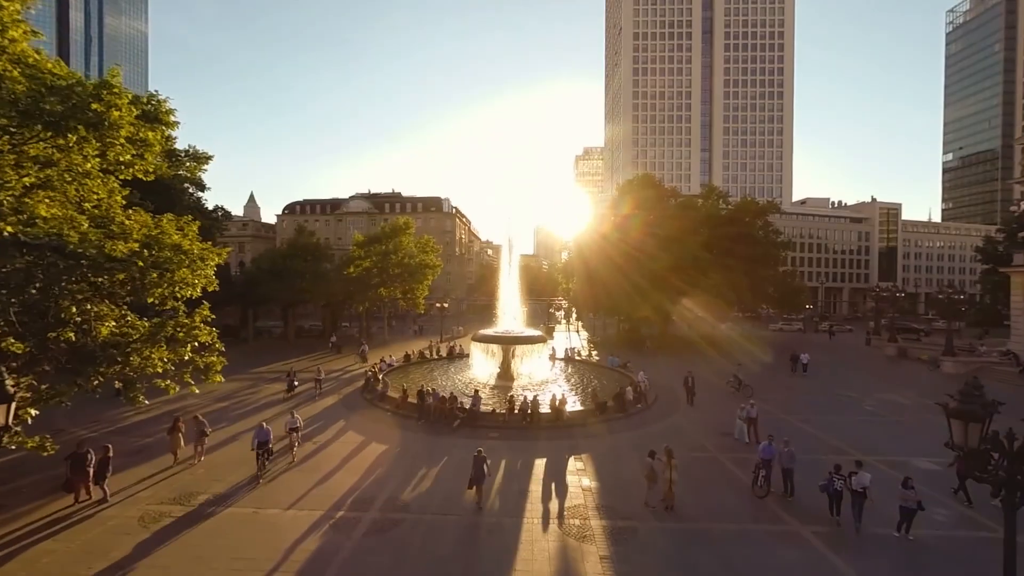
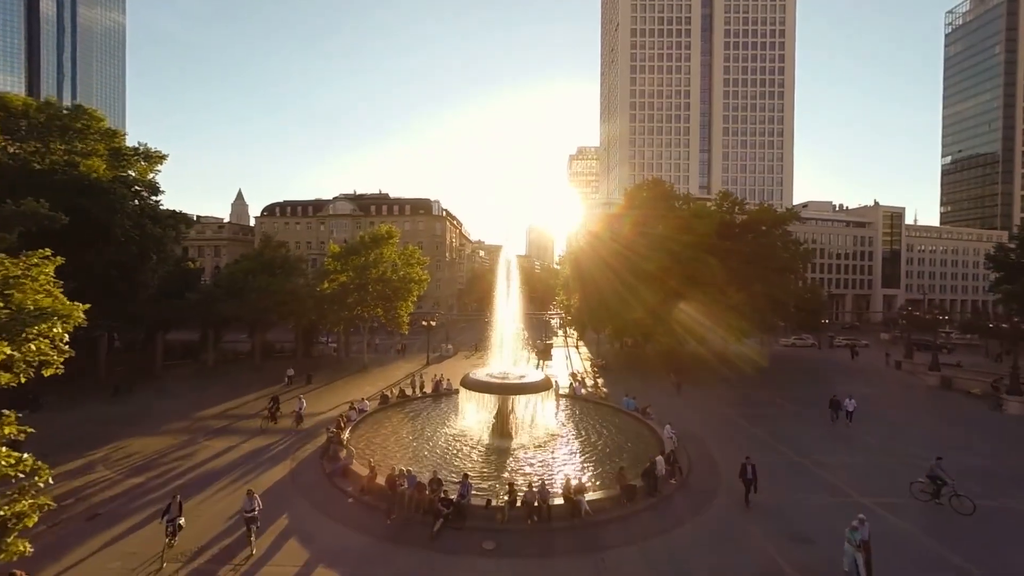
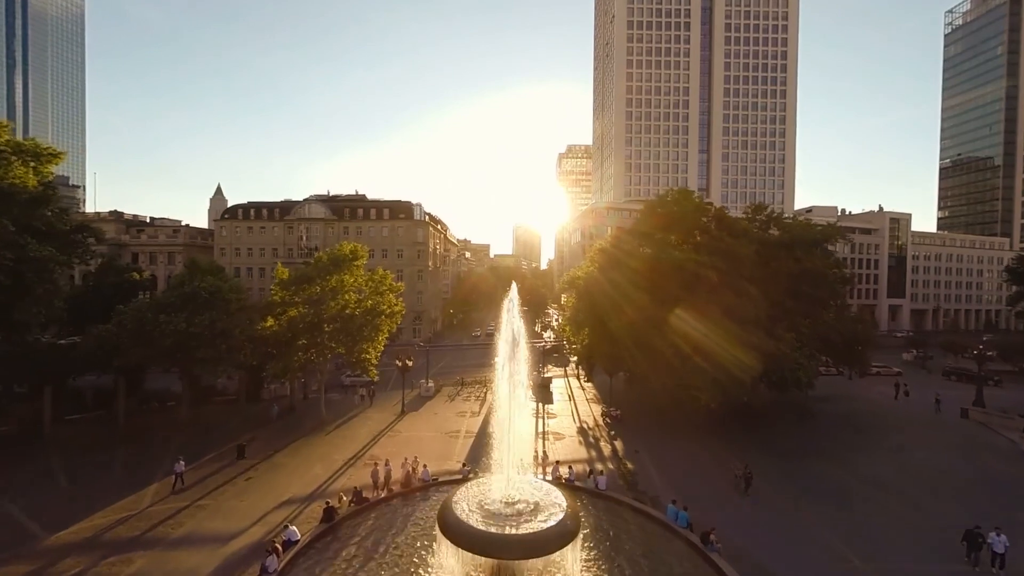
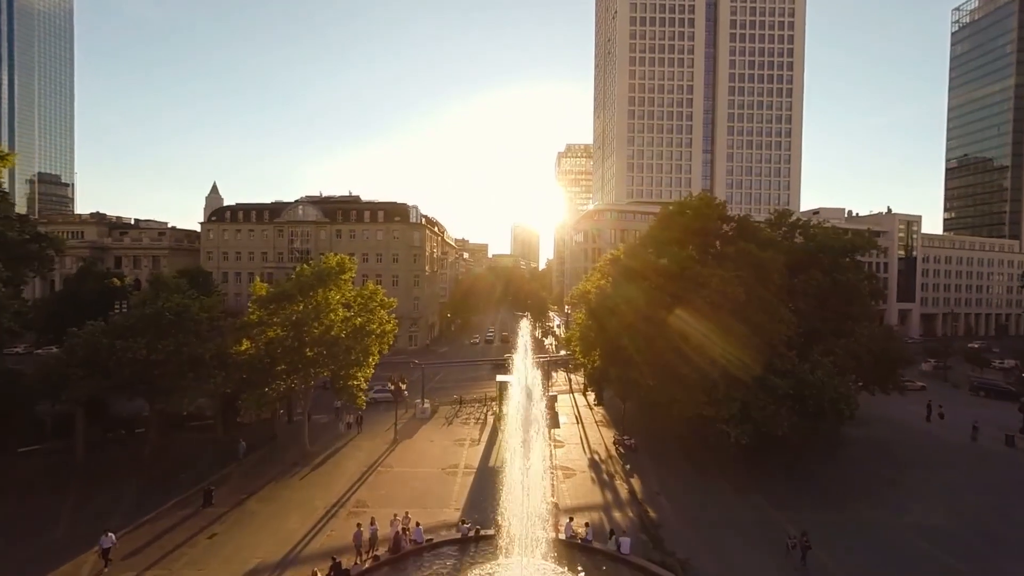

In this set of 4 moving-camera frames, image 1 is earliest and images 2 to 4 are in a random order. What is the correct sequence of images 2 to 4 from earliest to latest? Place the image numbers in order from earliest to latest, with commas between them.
2, 3, 4
